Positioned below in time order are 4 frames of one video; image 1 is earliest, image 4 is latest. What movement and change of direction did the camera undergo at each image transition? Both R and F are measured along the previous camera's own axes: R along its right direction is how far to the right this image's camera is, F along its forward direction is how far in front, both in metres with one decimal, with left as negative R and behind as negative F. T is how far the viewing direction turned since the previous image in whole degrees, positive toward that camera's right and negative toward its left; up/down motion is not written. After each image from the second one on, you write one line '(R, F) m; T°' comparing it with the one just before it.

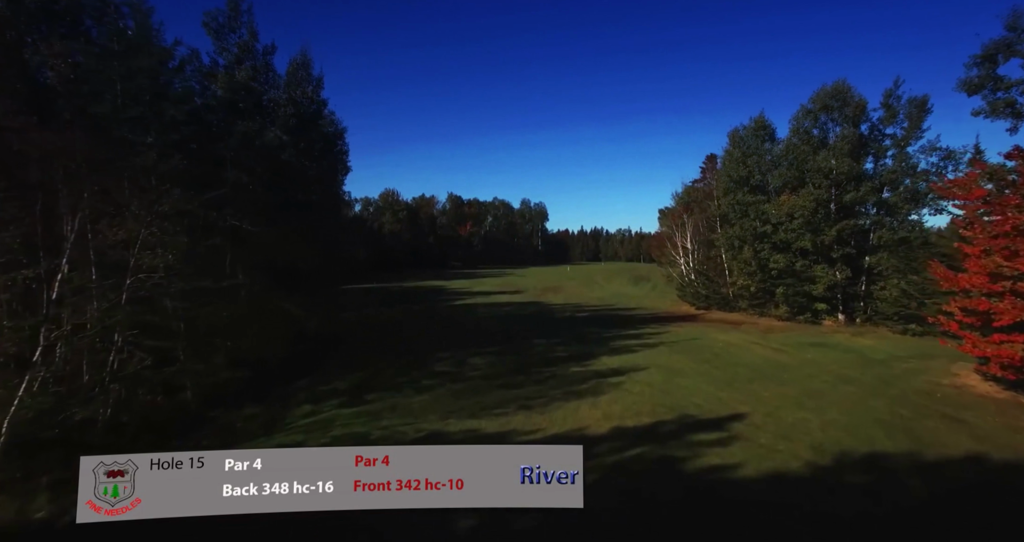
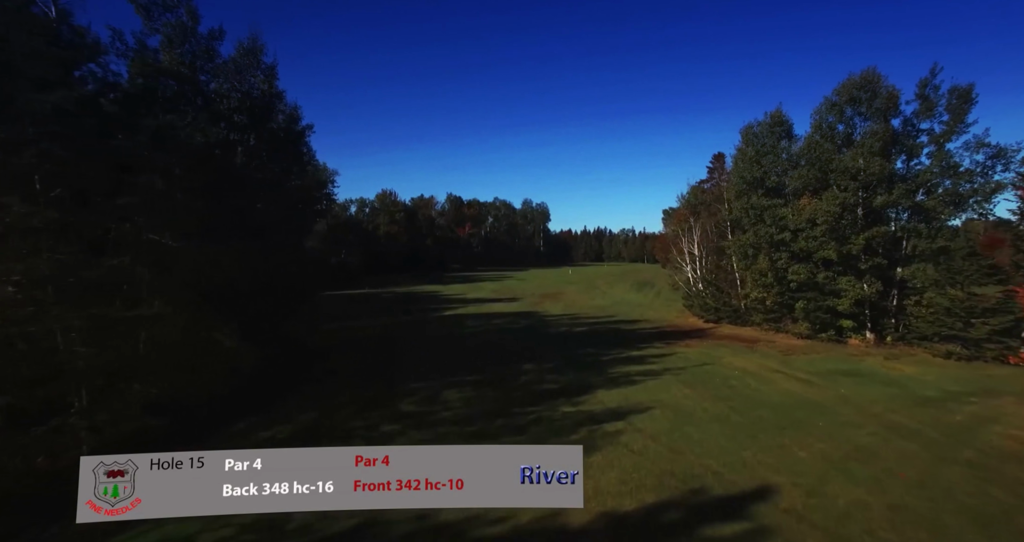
(+0.6, +2.9) m; 0°
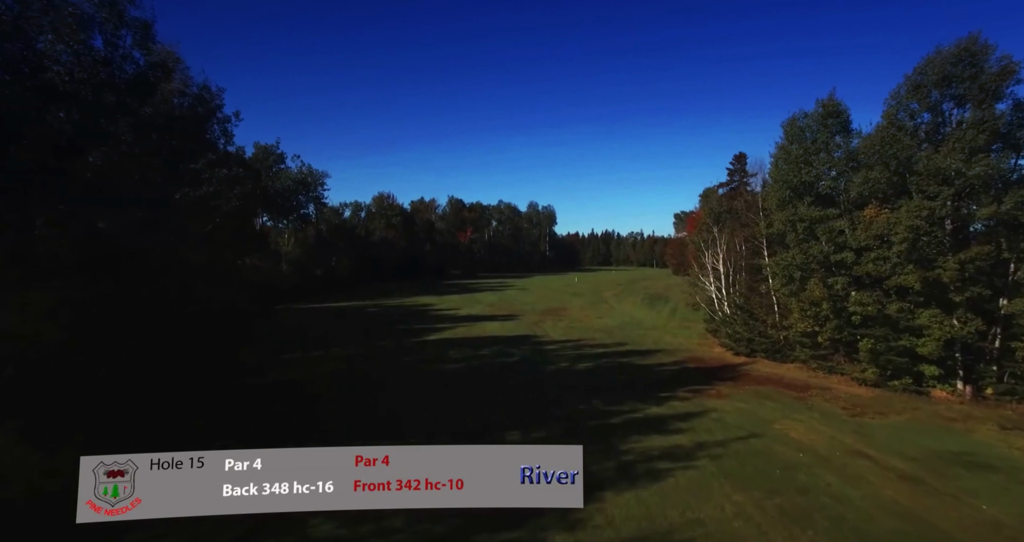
(+0.7, +5.4) m; -1°
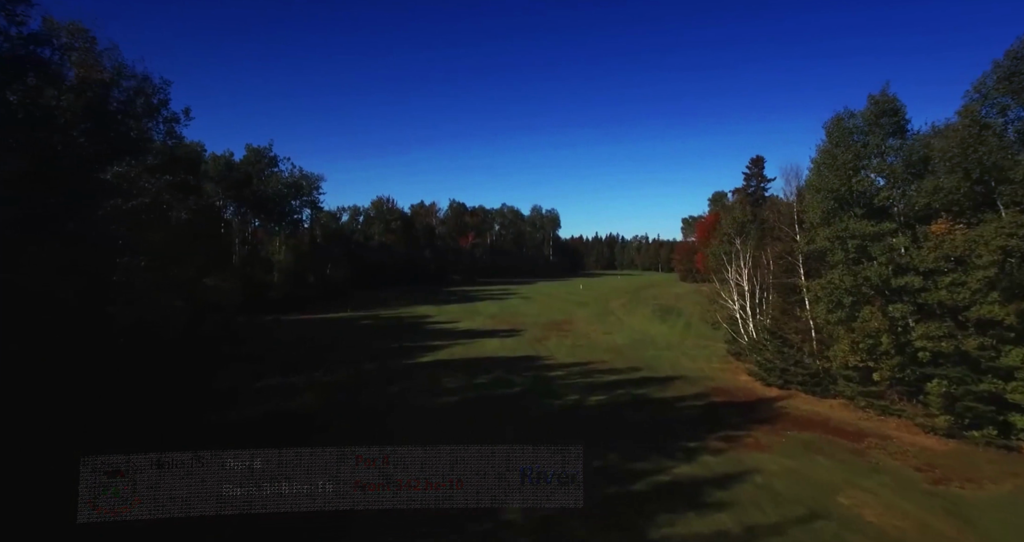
(+0.1, +3.3) m; 0°
